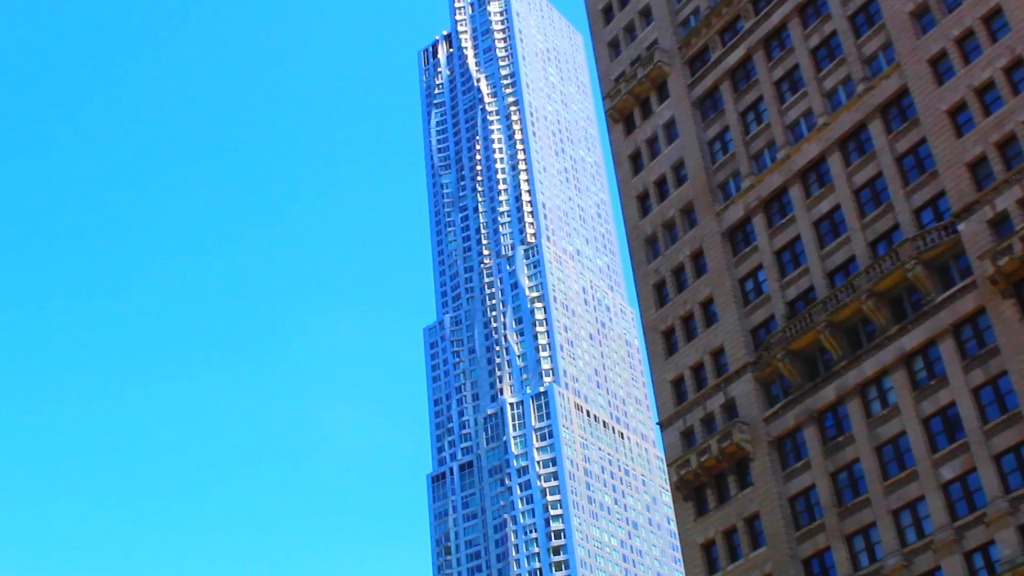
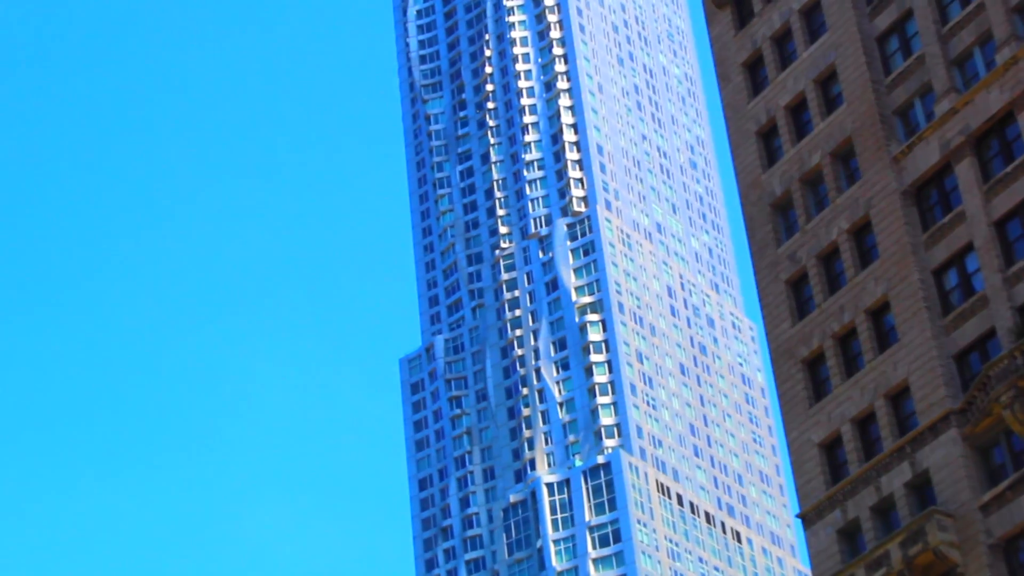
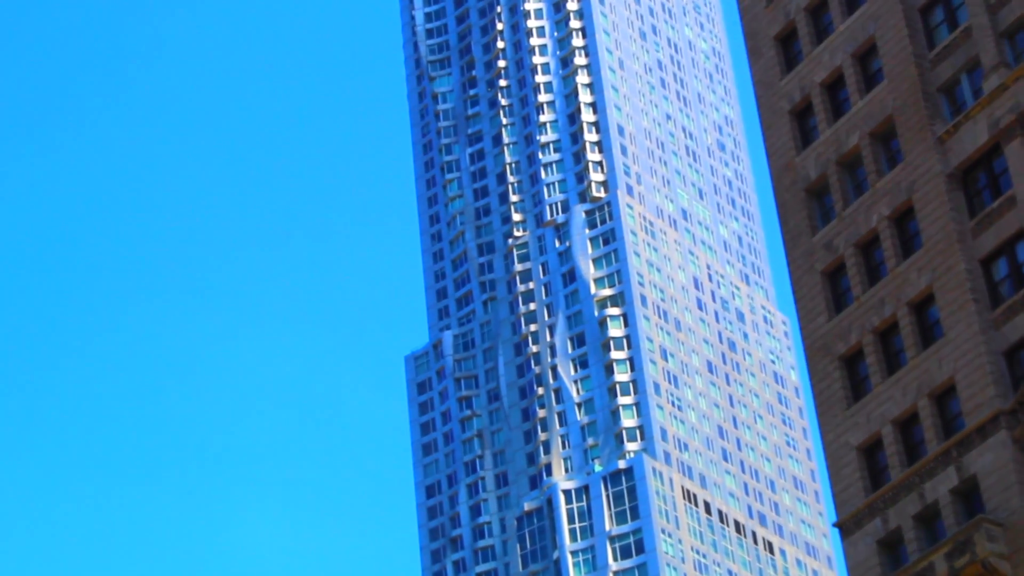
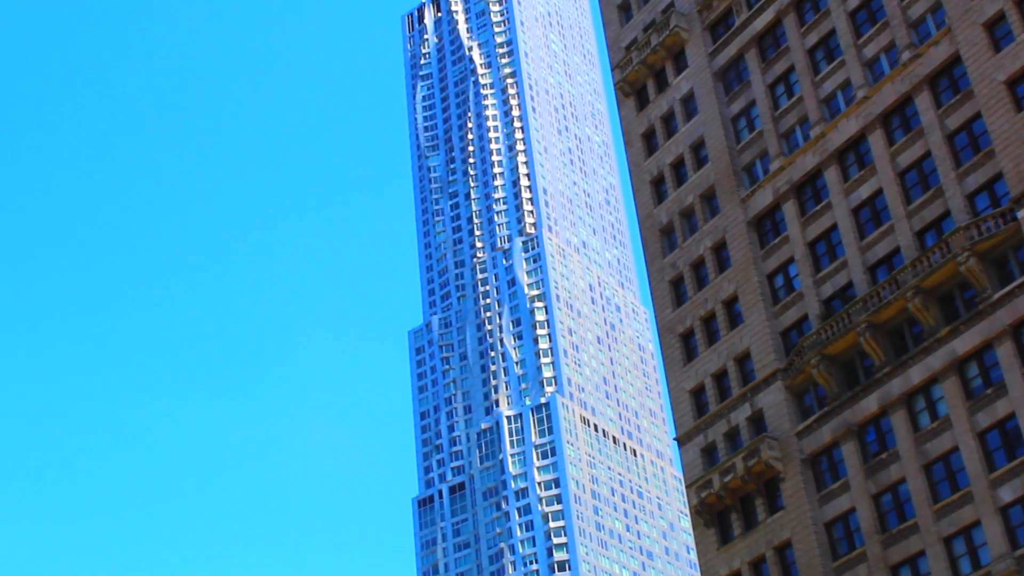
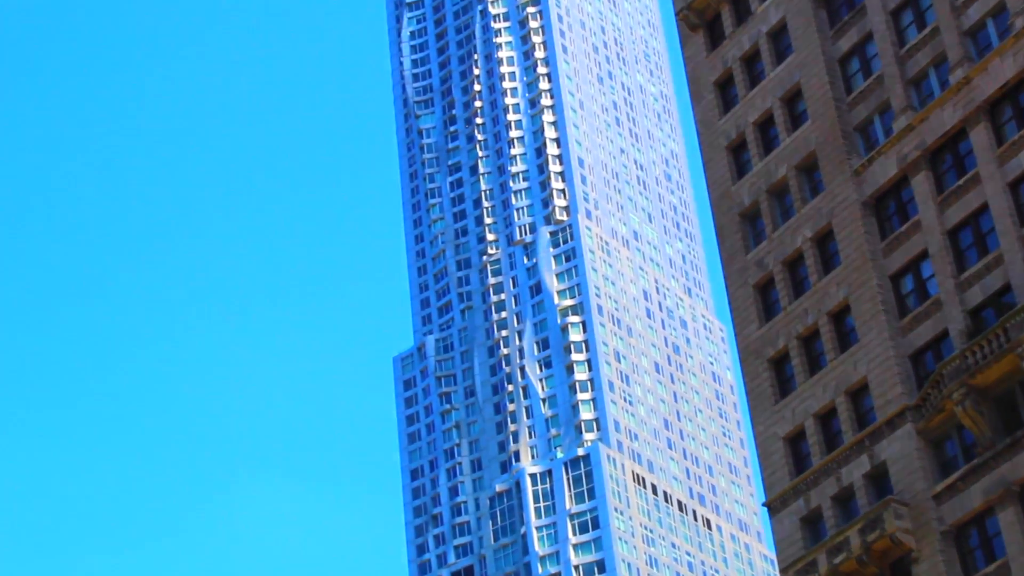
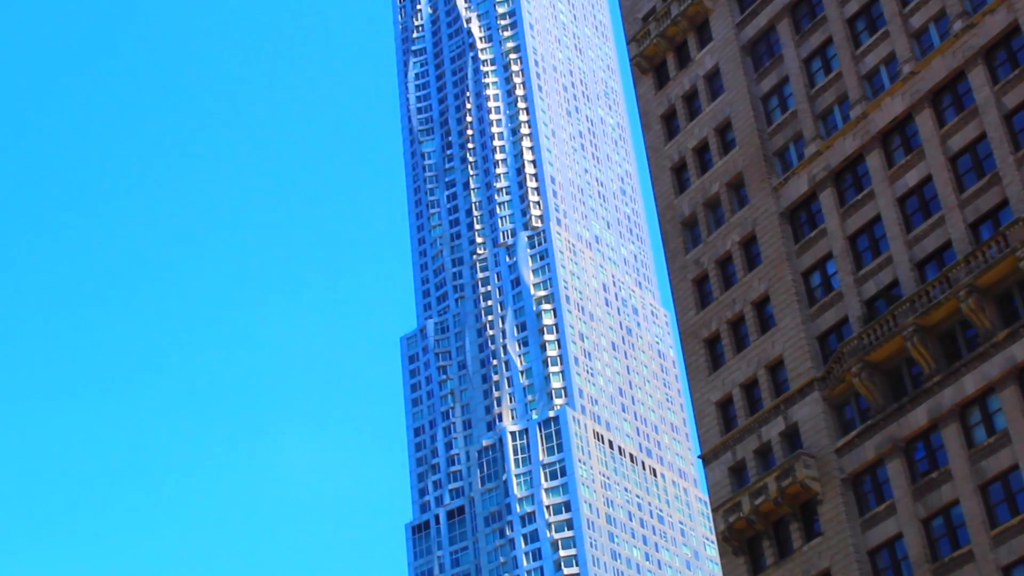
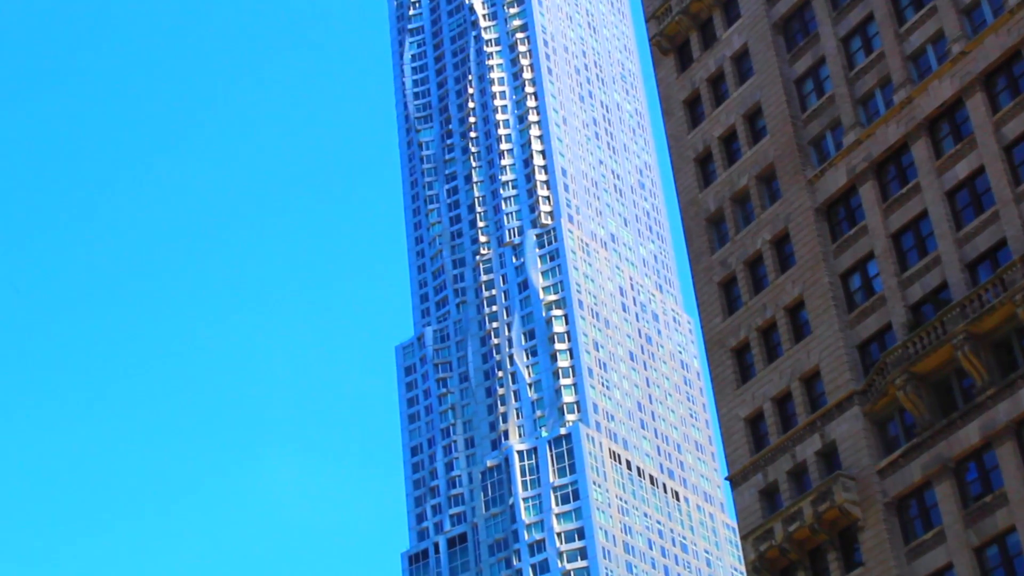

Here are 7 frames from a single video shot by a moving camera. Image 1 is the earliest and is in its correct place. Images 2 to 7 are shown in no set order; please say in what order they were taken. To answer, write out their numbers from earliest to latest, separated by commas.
4, 6, 7, 5, 2, 3
